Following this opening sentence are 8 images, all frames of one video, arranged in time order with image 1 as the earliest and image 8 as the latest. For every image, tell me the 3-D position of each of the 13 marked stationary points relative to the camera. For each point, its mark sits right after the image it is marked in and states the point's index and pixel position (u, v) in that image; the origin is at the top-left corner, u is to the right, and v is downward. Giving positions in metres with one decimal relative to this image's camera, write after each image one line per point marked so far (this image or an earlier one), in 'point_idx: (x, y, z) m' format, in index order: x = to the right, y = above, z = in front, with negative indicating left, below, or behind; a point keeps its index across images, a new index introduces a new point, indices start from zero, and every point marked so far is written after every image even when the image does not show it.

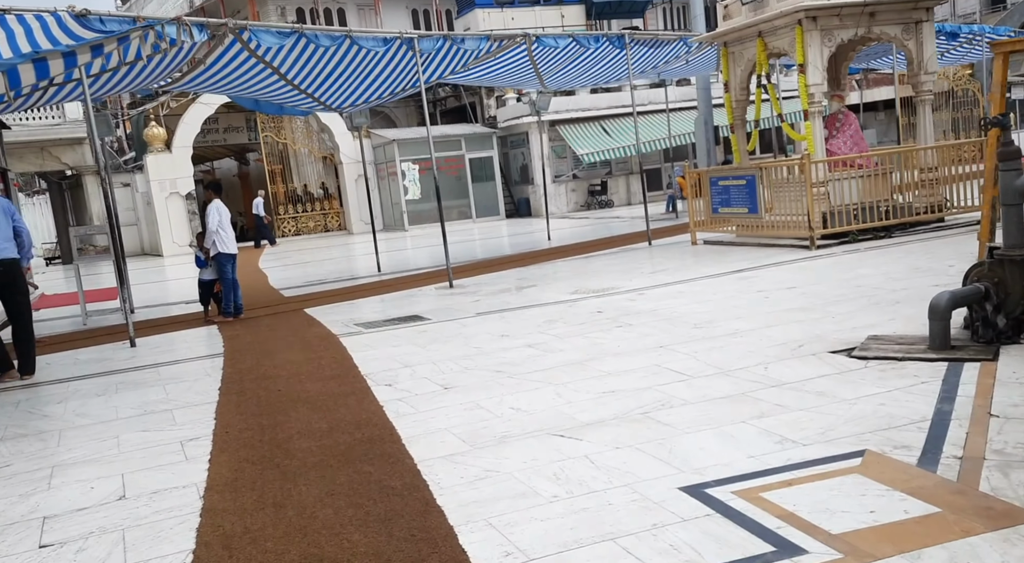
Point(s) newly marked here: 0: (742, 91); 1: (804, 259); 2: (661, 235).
0: (+3.3, +2.7, +13.9) m
1: (+3.2, +0.1, +10.7) m
2: (+2.8, +0.8, +17.0) m
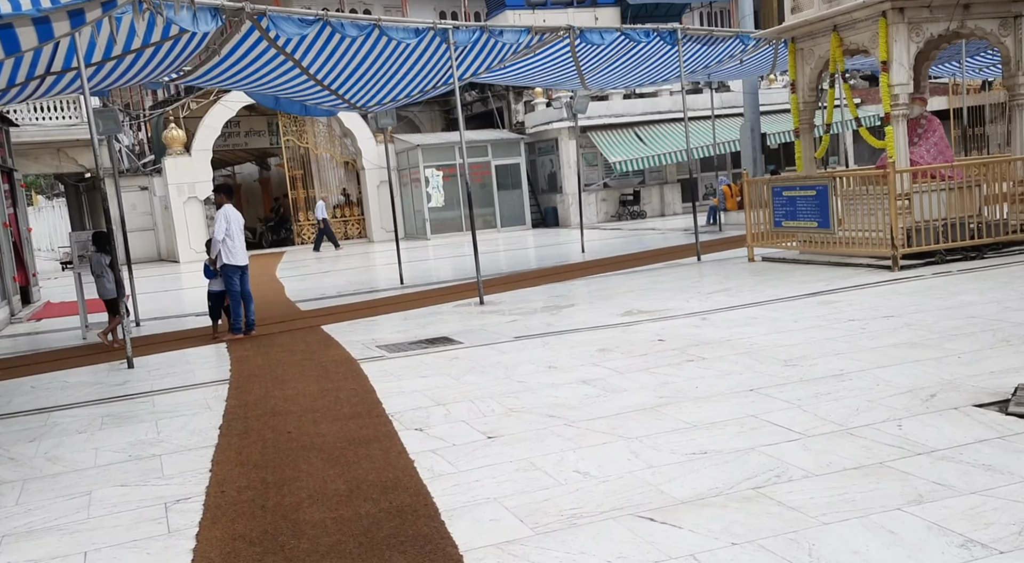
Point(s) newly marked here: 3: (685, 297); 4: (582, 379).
0: (+3.9, +2.4, +12.7) m
1: (+3.6, -0.1, +9.5) m
2: (+3.3, +0.5, +15.8) m
3: (+1.8, -0.2, +10.1) m
4: (+0.5, -0.6, +6.5) m
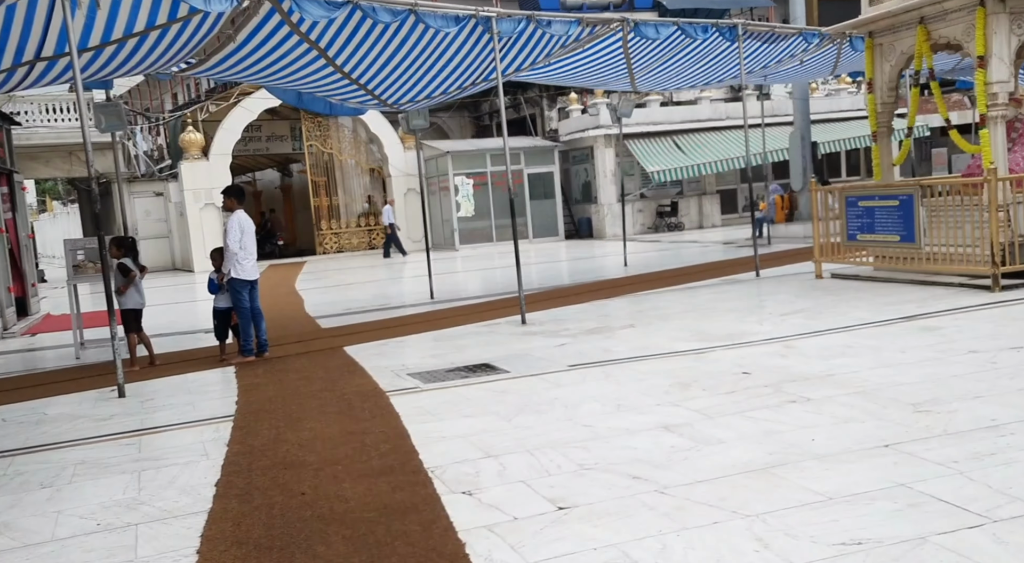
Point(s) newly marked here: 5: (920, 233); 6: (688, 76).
0: (+4.4, +2.2, +11.5) m
1: (+4.0, -0.3, +8.2) m
2: (+3.9, +0.2, +14.6) m
3: (+2.2, -0.4, +8.9) m
4: (+0.8, -0.8, +5.3) m
5: (+4.2, +0.5, +10.4) m
6: (+2.8, +3.2, +15.3) m
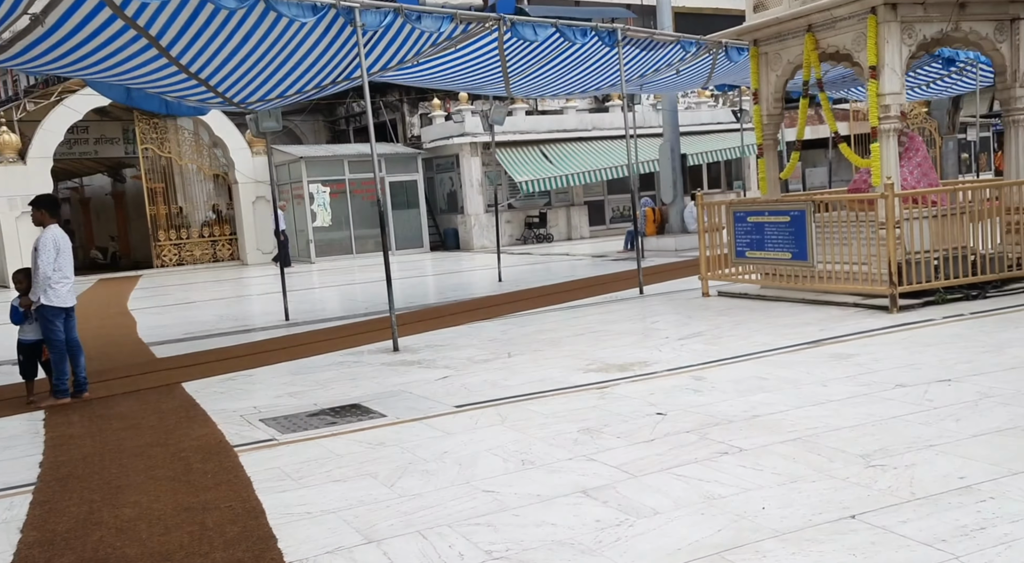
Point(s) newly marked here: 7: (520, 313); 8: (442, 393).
0: (+2.9, +2.0, +11.1) m
1: (+3.0, -0.4, +7.7) m
2: (+2.0, 0.0, +14.0) m
3: (+1.2, -0.6, +8.2) m
4: (+0.3, -0.9, +4.4) m
5: (+3.0, +0.3, +9.9) m
6: (+0.8, +3.0, +14.6) m
7: (+0.1, -0.4, +11.7) m
8: (-0.5, -0.8, +7.0) m
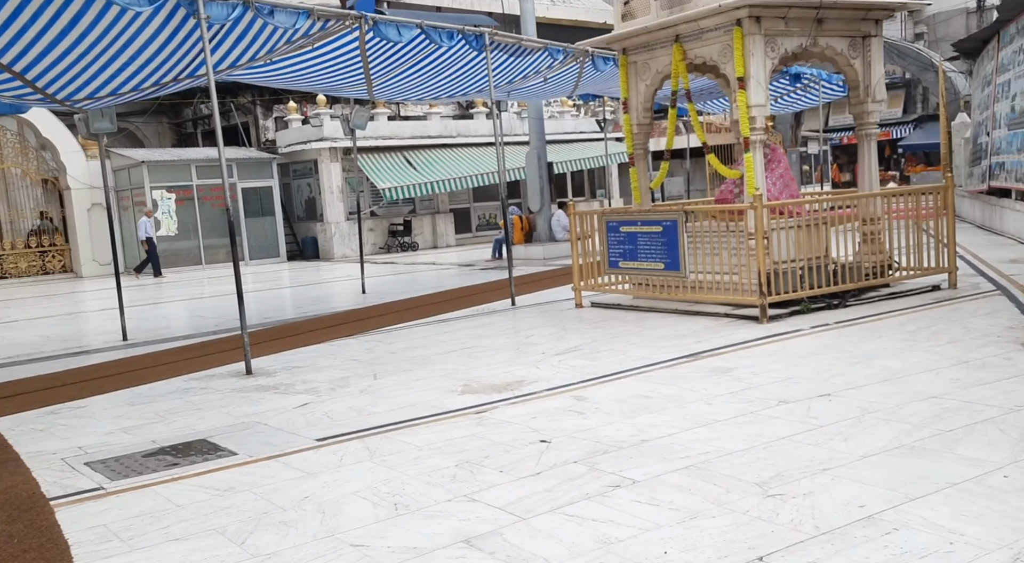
0: (+1.4, +1.9, +10.9) m
1: (+2.1, -0.5, +7.6) m
2: (+0.2, -0.1, +13.6) m
3: (+0.1, -0.7, +7.8) m
4: (-0.2, -1.0, +3.8) m
5: (+1.7, +0.2, +9.7) m
6: (-1.2, +2.8, +14.1) m
7: (-1.4, -0.5, +11.1) m
8: (-1.4, -0.9, +6.3) m
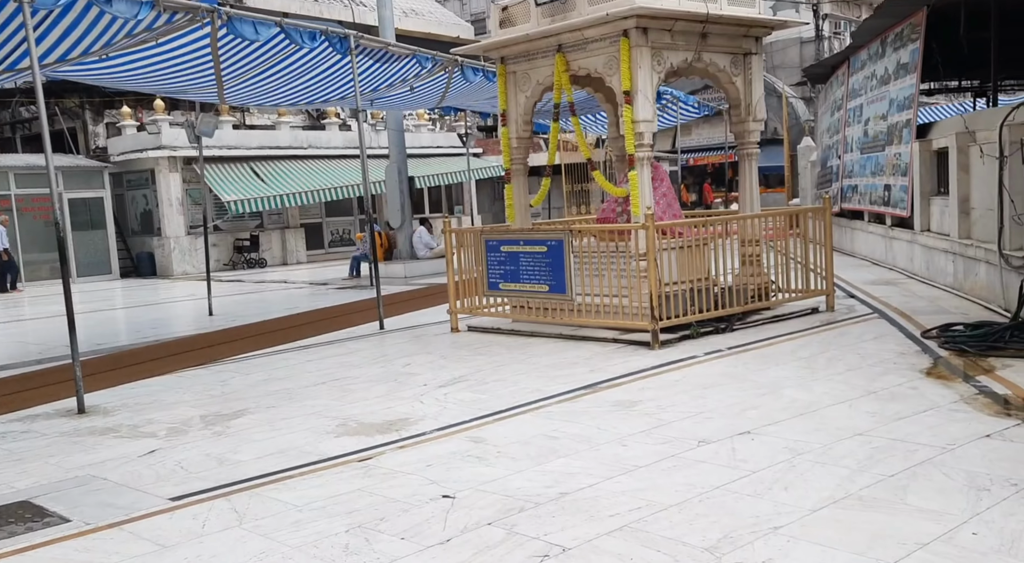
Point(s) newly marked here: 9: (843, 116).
0: (+0.1, +1.6, +10.3) m
1: (+1.2, -0.7, +7.1) m
2: (-1.6, -0.4, +12.8) m
3: (-0.7, -0.8, +7.0) m
4: (-0.4, -1.1, +3.1) m
5: (+0.5, 0.0, +9.2) m
6: (-3.0, +2.6, +13.1) m
7: (-2.8, -0.7, +10.0) m
8: (-2.0, -1.1, +5.4) m
9: (+6.4, +3.2, +19.1) m
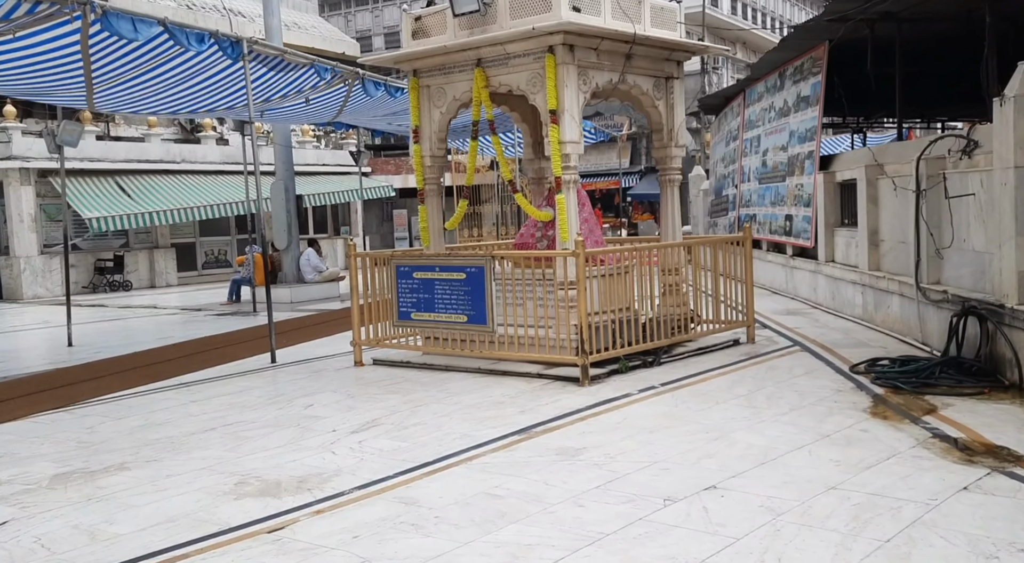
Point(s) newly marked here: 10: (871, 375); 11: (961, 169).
0: (-0.8, +1.3, +9.7) m
1: (+0.7, -0.9, +6.6) m
2: (-2.8, -0.7, +11.9) m
3: (-1.2, -1.1, +6.2) m
4: (-0.4, -1.3, +2.4) m
5: (-0.2, -0.3, +8.6) m
6: (-4.2, +2.2, +12.1) m
7: (-3.6, -1.0, +9.0) m
8: (-2.2, -1.2, +4.4) m
9: (+4.4, +2.6, +19.2) m
10: (+3.0, -0.8, +8.2) m
11: (+4.0, +1.0, +8.8) m
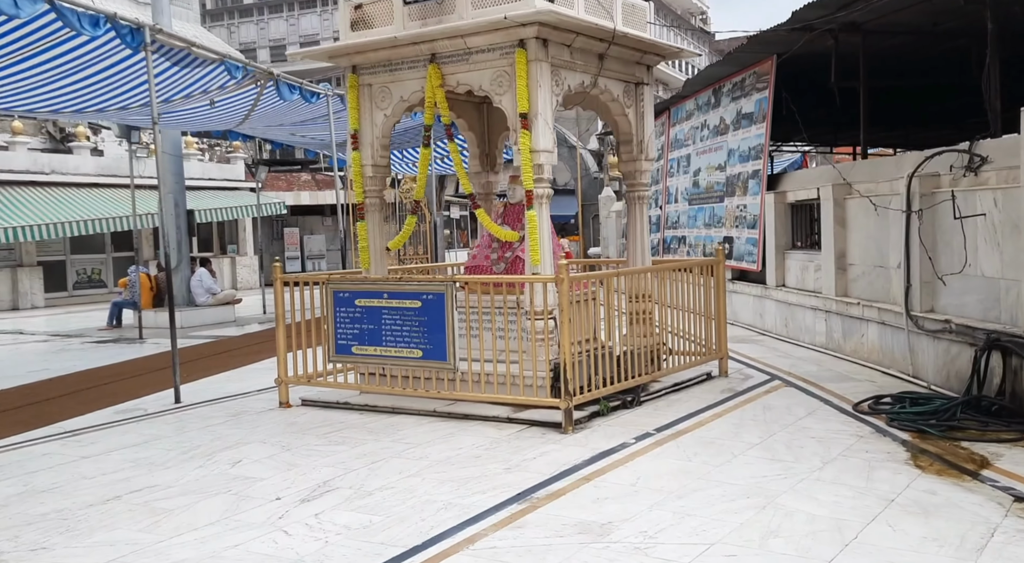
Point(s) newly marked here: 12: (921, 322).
0: (-1.1, +1.1, +8.4) m
1: (+0.7, -1.1, +5.4) m
2: (-3.4, -1.0, +10.3) m
3: (-1.1, -1.2, +4.9) m
4: (+0.1, -1.4, +1.1) m
5: (-0.5, -0.5, +7.3) m
6: (-4.8, +2.0, +10.4) m
7: (-3.9, -1.2, +7.3) m
8: (-2.0, -1.4, +3.0) m
9: (+2.8, +2.2, +18.4) m
10: (+2.8, -1.0, +7.4) m
11: (+3.7, +0.8, +8.0) m
12: (+3.6, -0.4, +8.6) m
